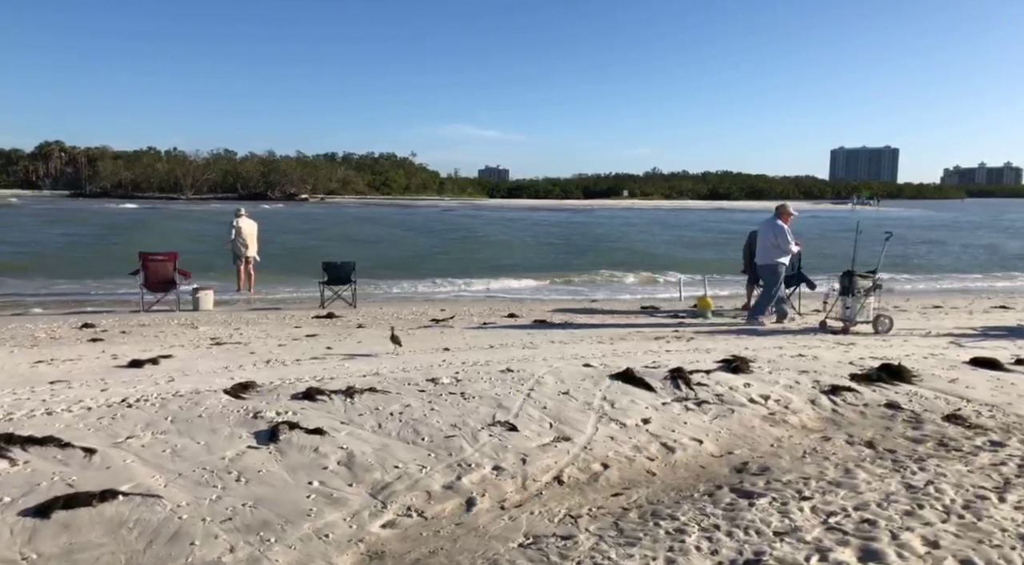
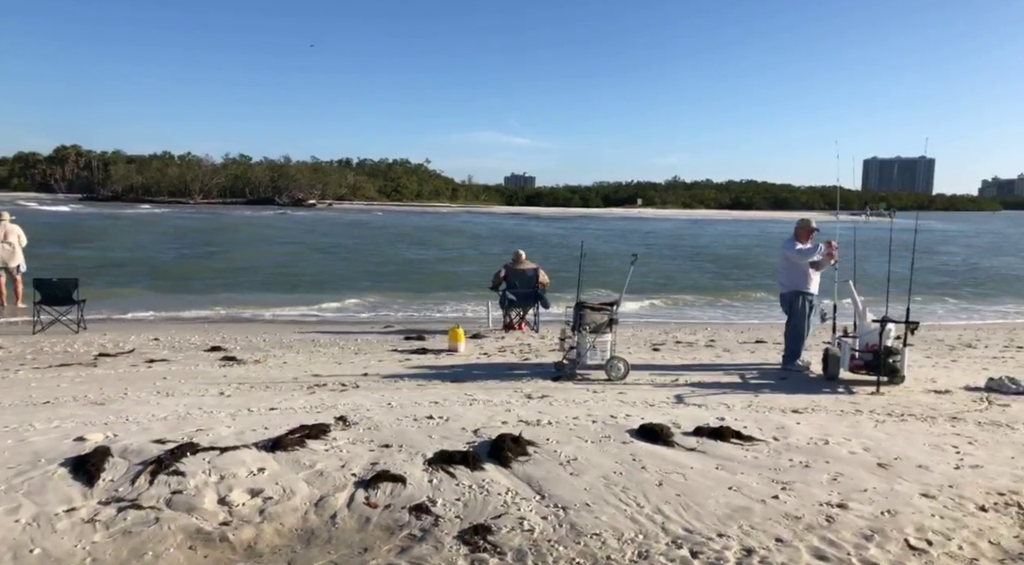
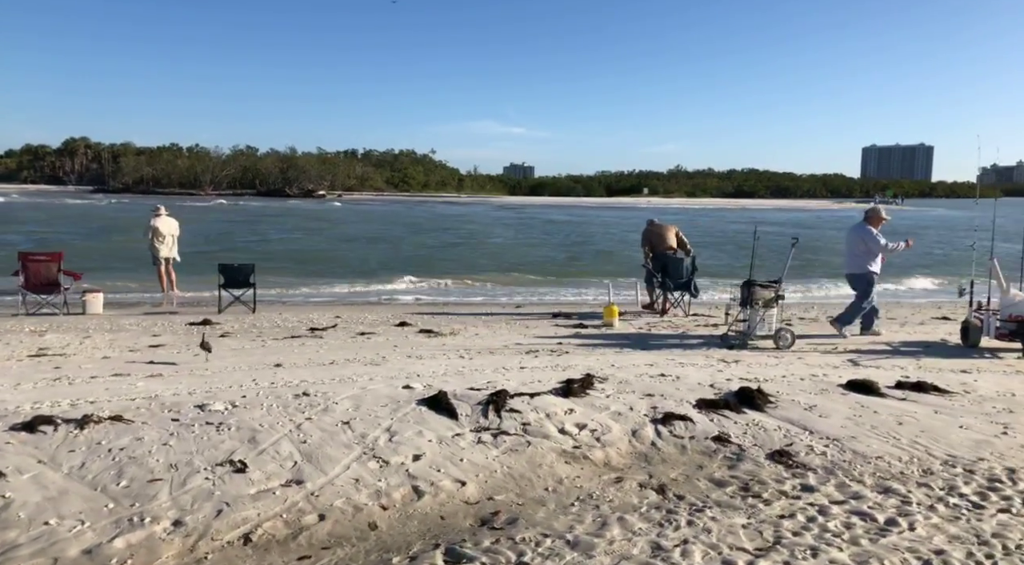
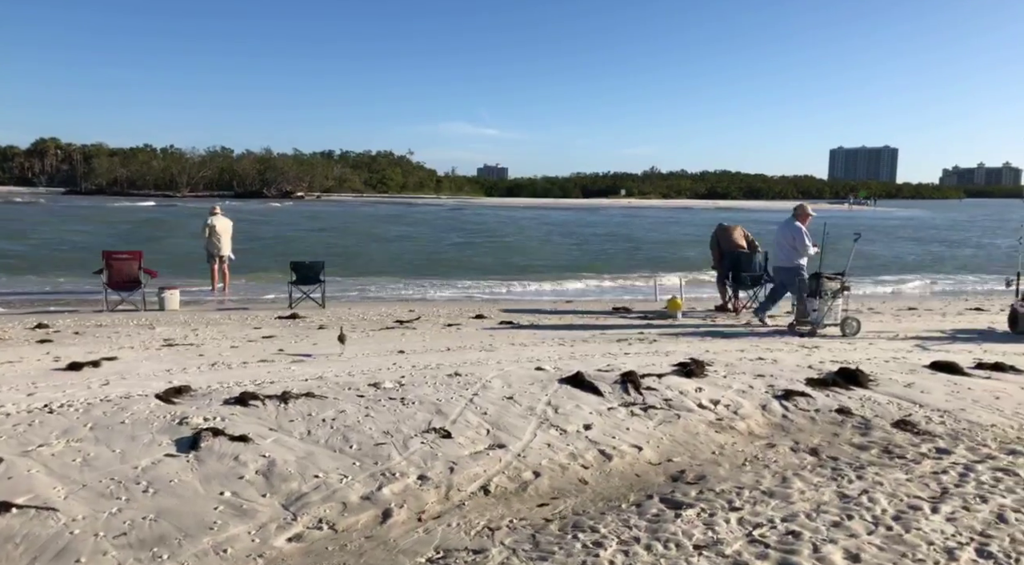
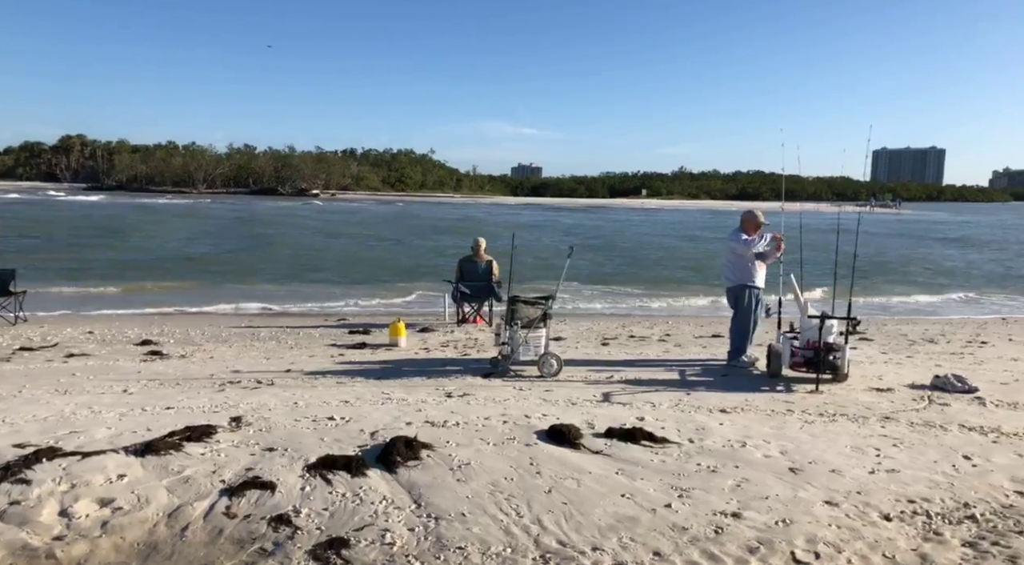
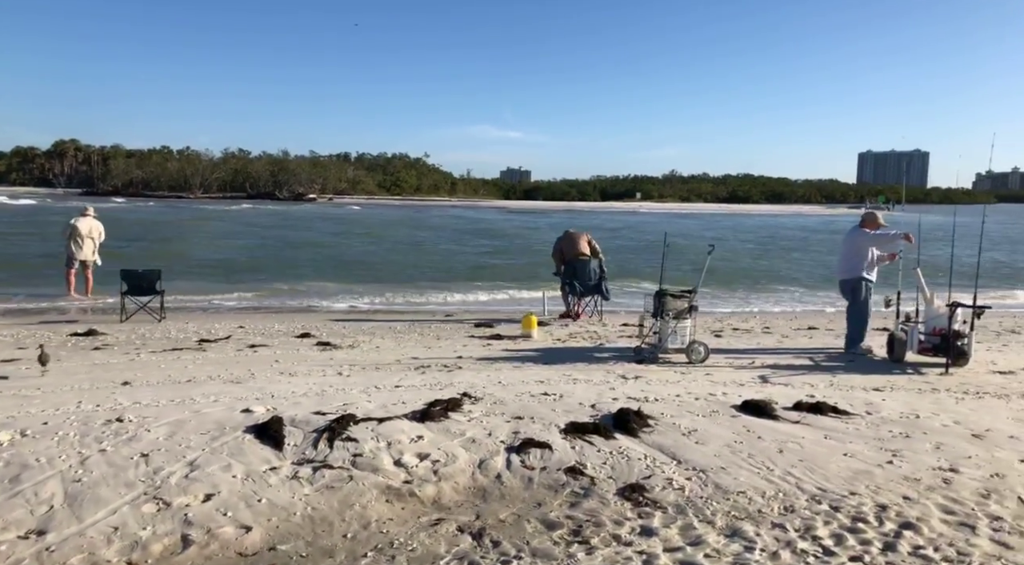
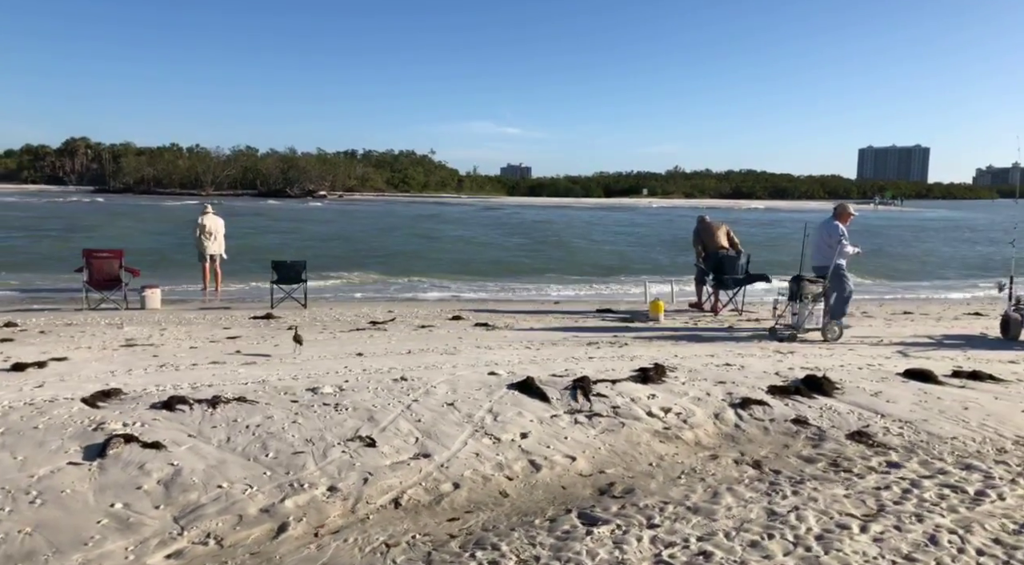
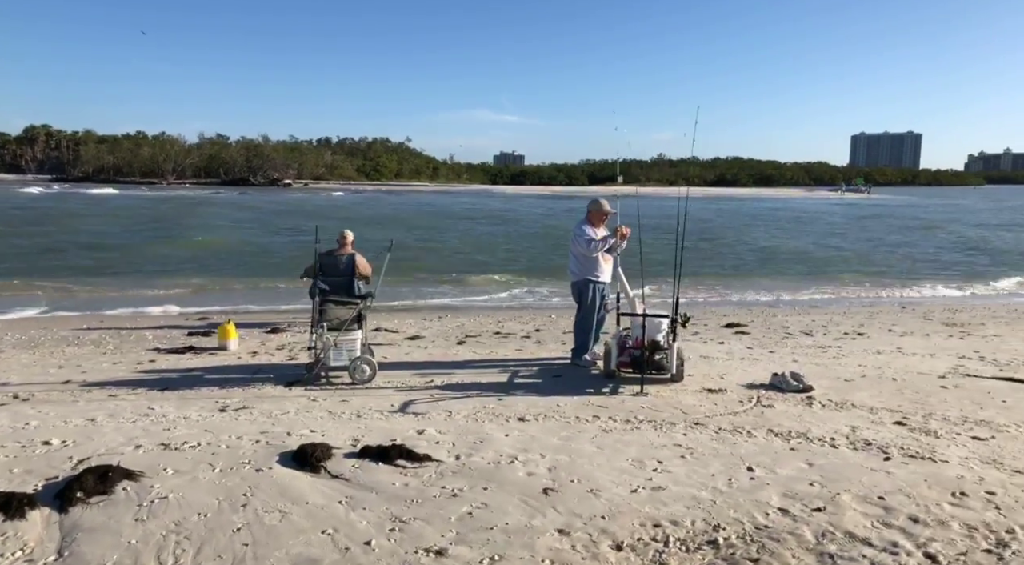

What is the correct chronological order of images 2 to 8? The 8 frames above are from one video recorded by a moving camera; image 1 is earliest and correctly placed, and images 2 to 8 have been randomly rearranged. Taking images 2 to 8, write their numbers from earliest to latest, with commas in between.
4, 7, 3, 6, 2, 5, 8
